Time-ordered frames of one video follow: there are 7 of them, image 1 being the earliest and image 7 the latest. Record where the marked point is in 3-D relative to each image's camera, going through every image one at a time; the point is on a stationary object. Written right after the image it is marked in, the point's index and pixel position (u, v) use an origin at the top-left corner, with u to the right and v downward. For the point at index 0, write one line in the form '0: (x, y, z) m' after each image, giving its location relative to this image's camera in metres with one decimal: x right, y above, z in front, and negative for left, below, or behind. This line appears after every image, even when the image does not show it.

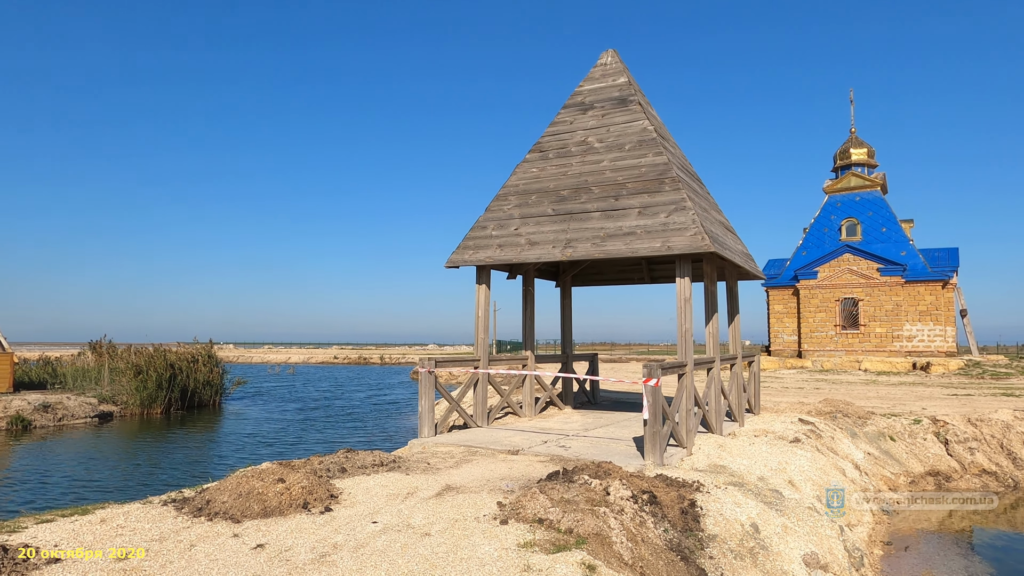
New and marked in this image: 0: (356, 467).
0: (-1.8, -2.1, +7.3) m
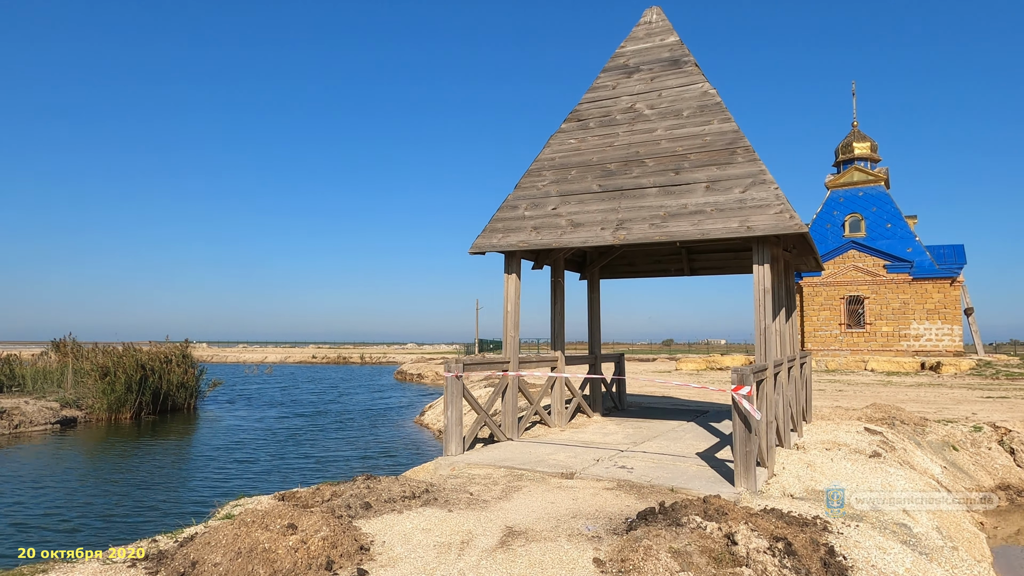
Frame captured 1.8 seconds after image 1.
0: (-1.2, -1.9, +5.7) m
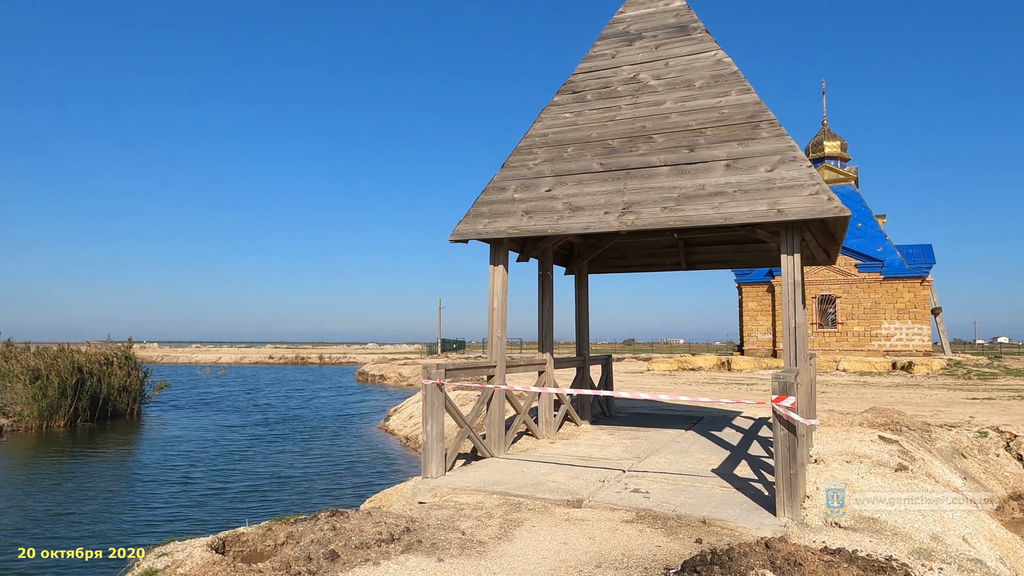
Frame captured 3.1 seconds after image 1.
0: (-1.1, -1.8, +4.5) m
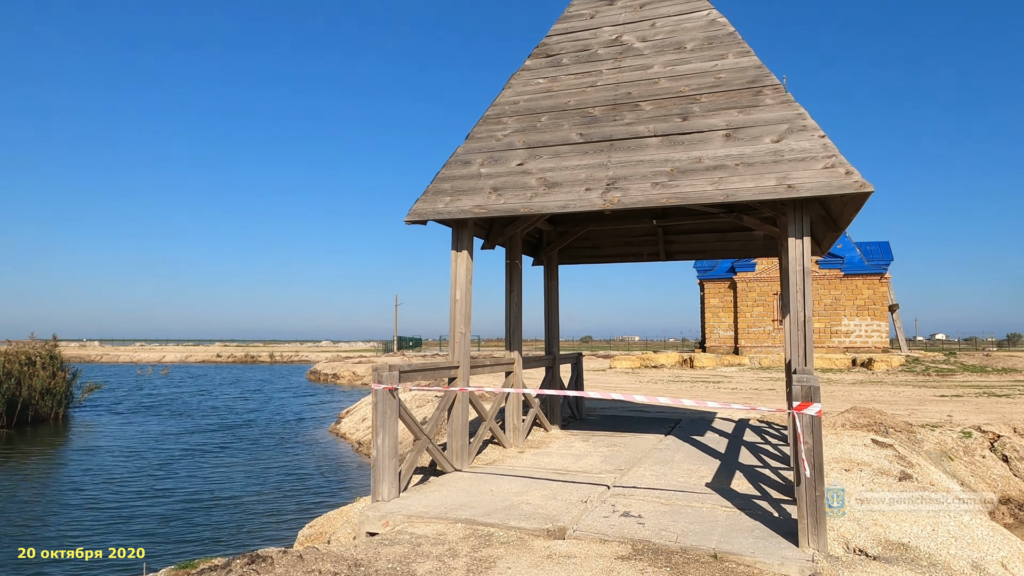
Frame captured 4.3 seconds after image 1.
0: (-1.3, -1.7, +3.4) m
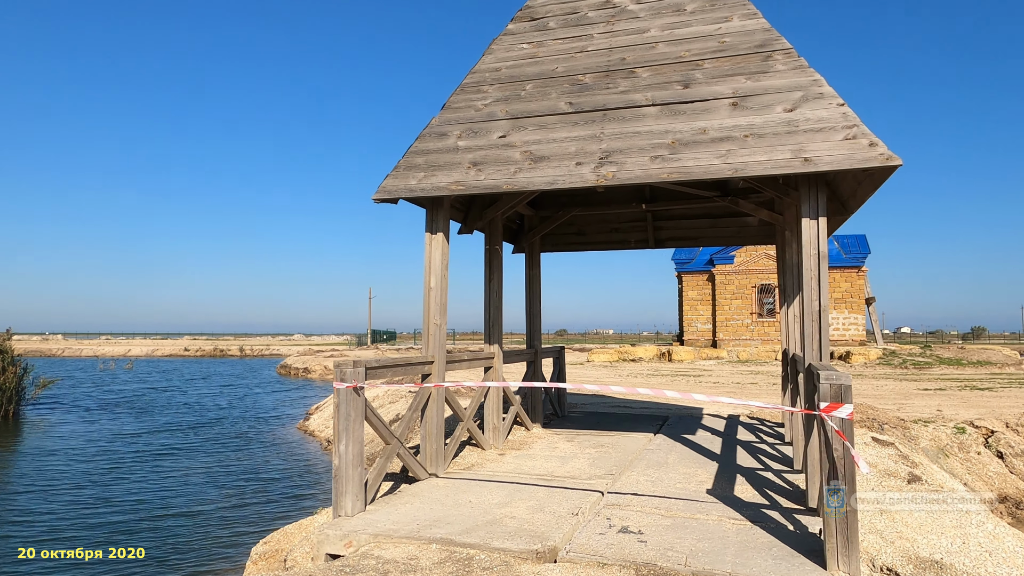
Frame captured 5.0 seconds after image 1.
0: (-1.3, -1.6, +2.6) m
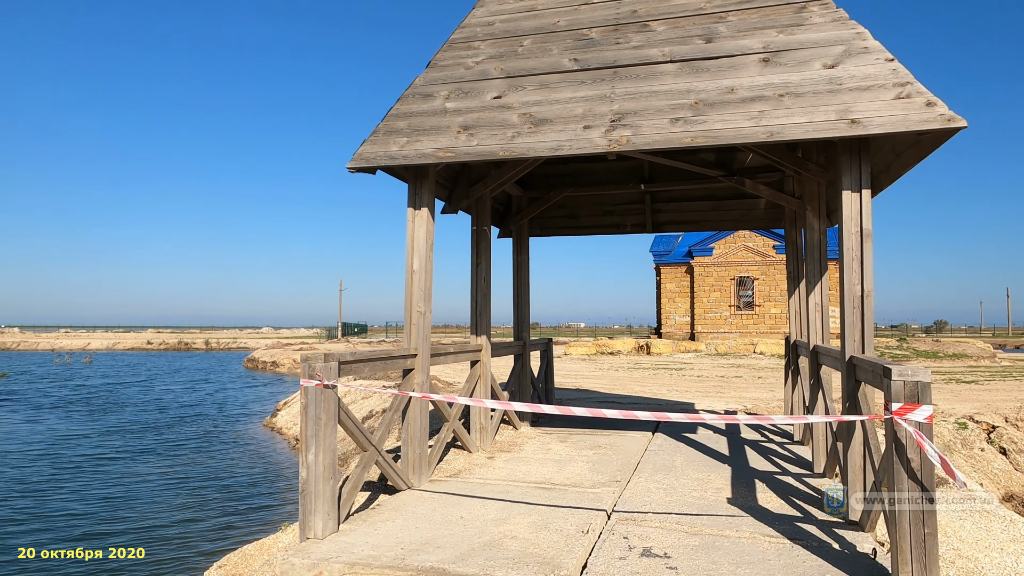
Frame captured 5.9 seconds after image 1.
0: (-1.2, -1.5, +1.8) m
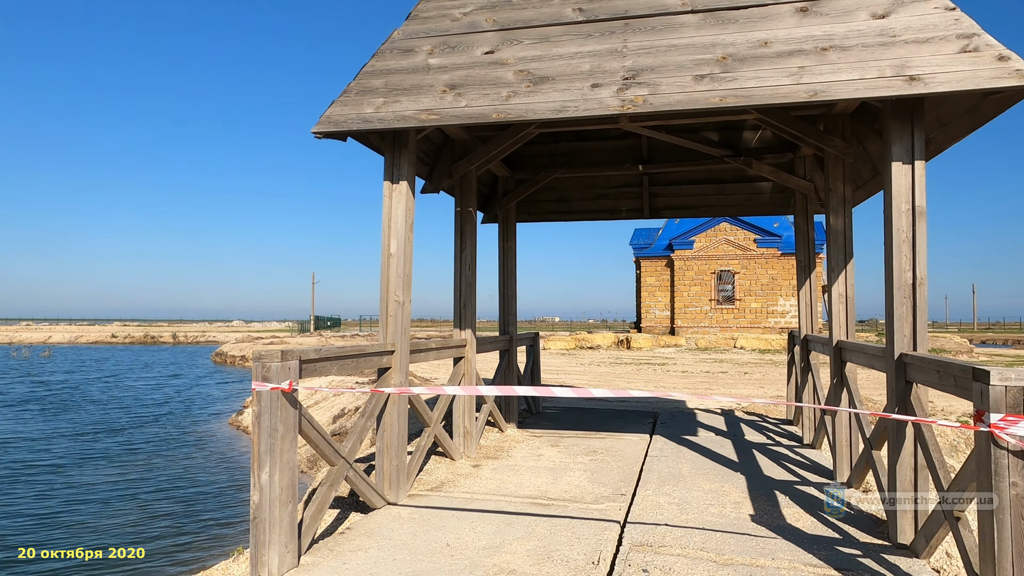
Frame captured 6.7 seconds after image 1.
0: (-1.1, -1.4, +1.1) m
